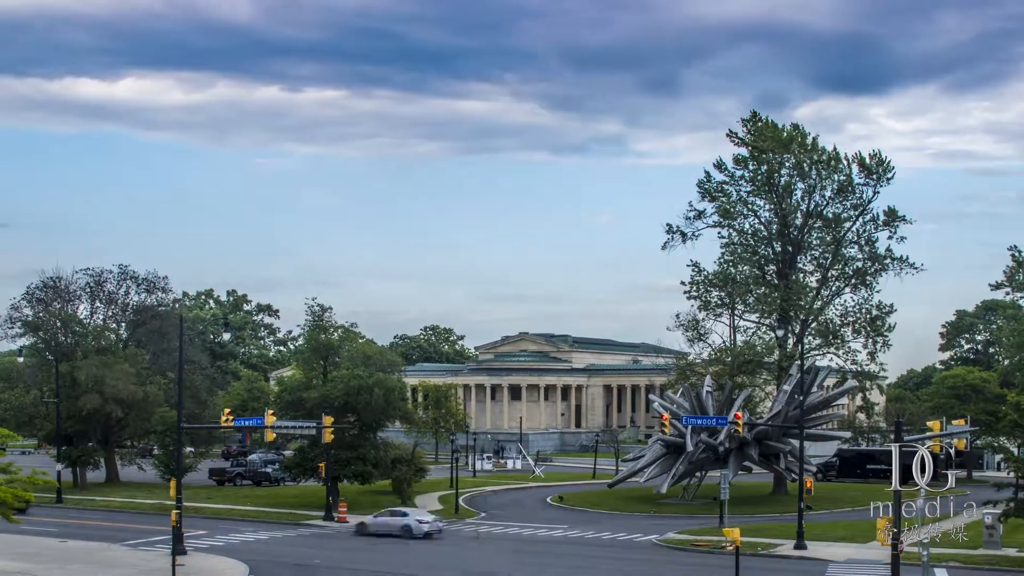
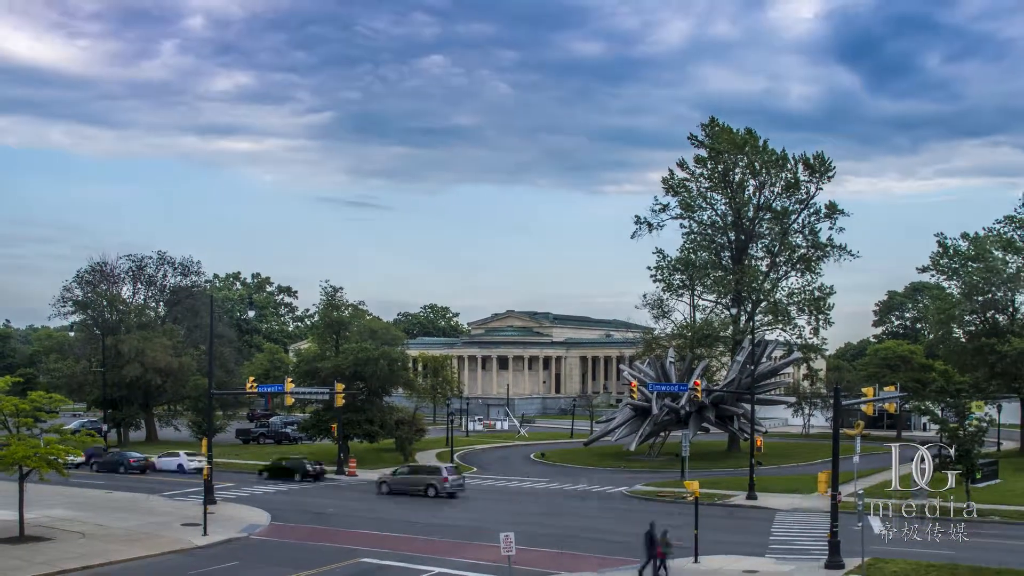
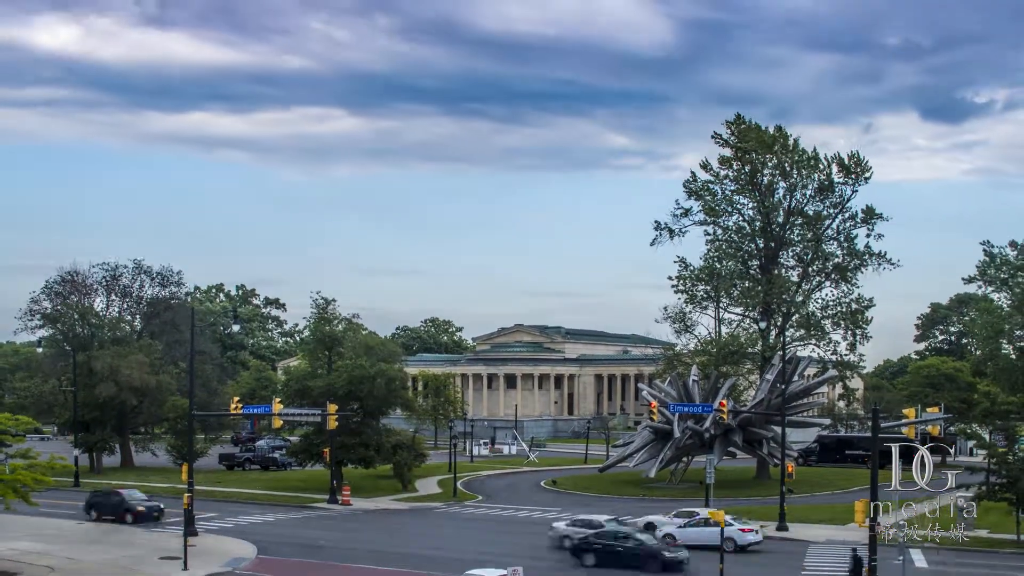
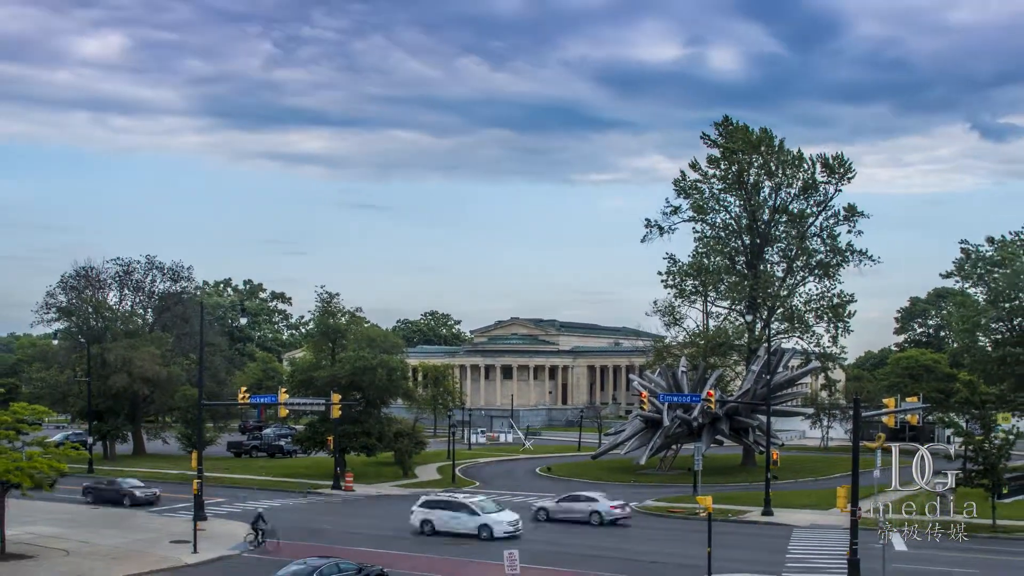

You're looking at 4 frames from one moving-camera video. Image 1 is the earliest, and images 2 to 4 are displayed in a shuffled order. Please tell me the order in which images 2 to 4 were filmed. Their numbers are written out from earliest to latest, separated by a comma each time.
3, 4, 2
